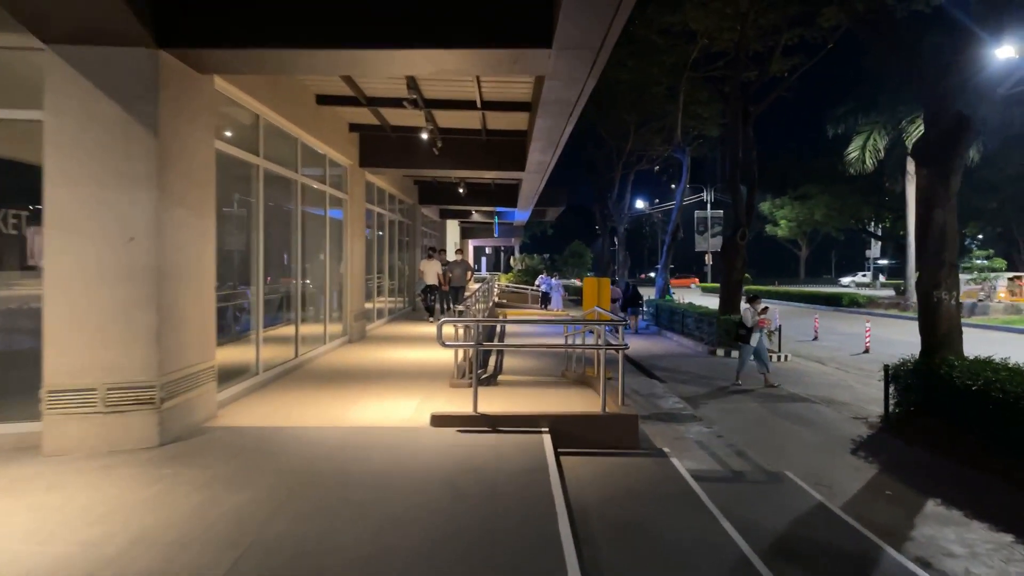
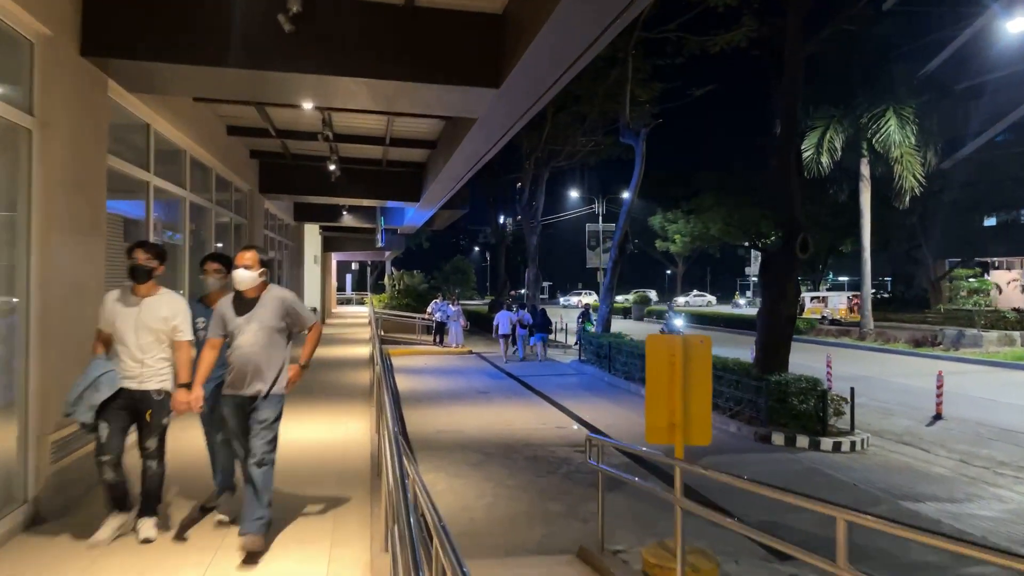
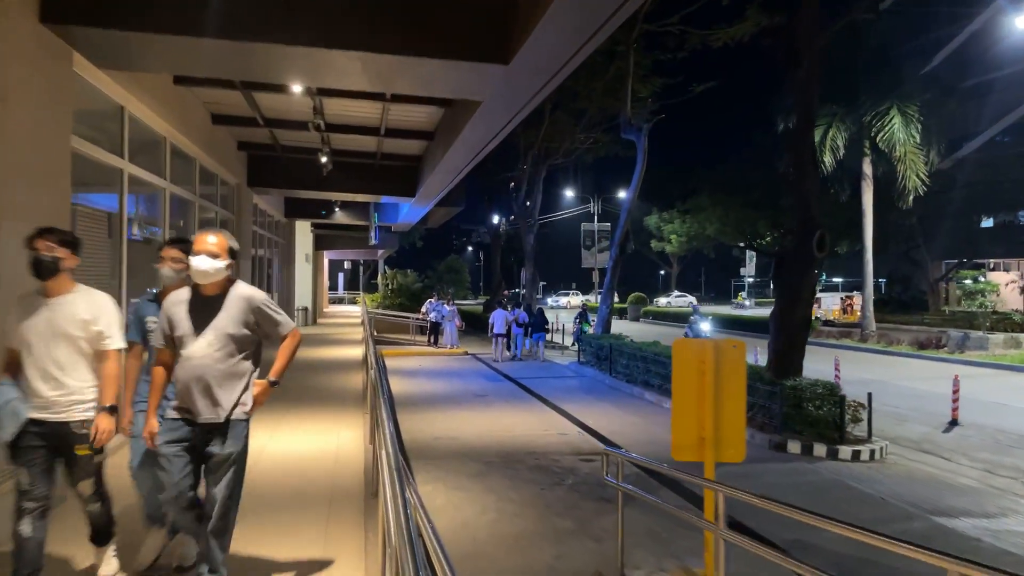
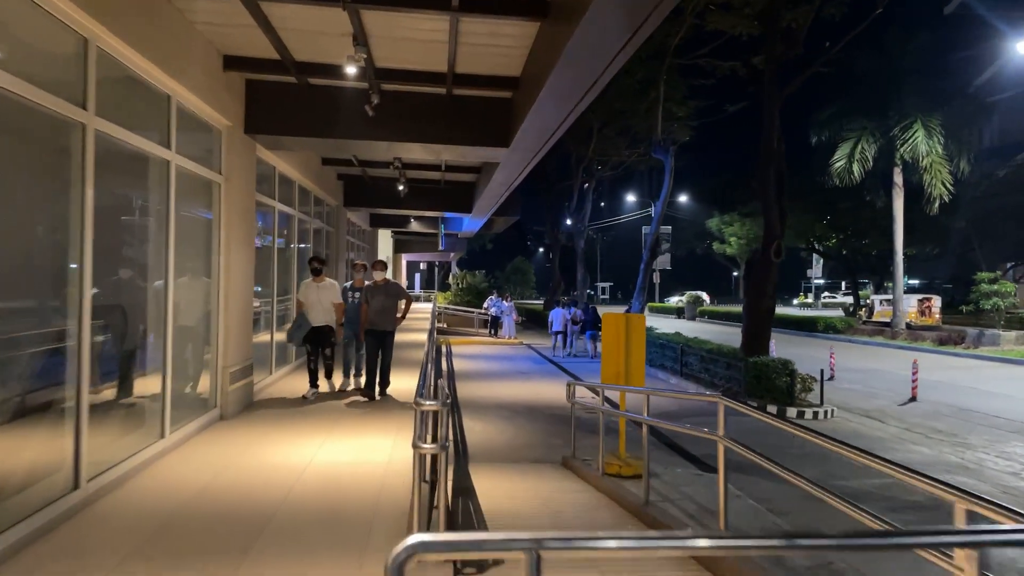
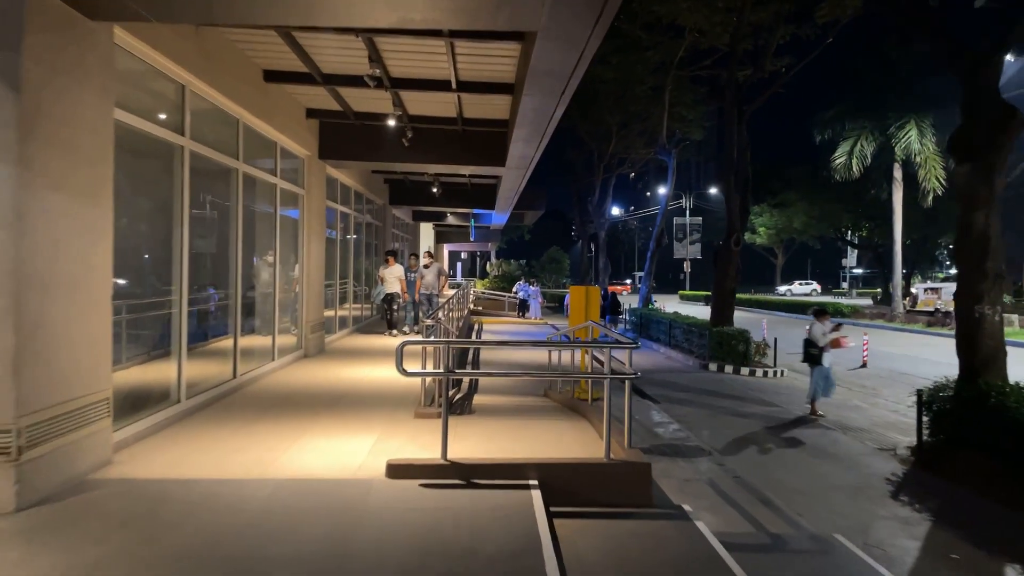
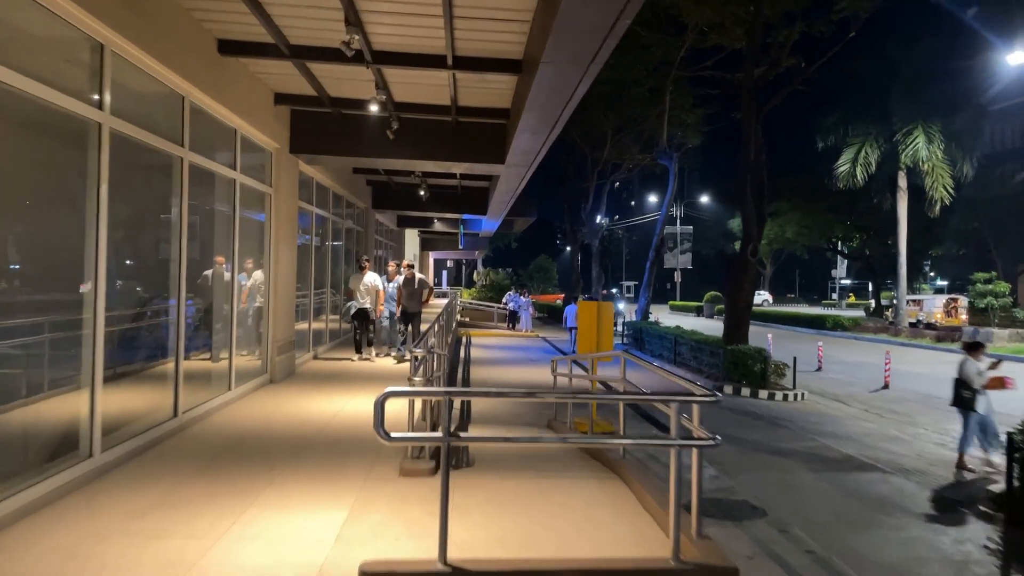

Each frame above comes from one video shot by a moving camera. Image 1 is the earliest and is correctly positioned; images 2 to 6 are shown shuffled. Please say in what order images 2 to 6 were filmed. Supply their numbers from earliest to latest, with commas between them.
5, 6, 4, 2, 3
